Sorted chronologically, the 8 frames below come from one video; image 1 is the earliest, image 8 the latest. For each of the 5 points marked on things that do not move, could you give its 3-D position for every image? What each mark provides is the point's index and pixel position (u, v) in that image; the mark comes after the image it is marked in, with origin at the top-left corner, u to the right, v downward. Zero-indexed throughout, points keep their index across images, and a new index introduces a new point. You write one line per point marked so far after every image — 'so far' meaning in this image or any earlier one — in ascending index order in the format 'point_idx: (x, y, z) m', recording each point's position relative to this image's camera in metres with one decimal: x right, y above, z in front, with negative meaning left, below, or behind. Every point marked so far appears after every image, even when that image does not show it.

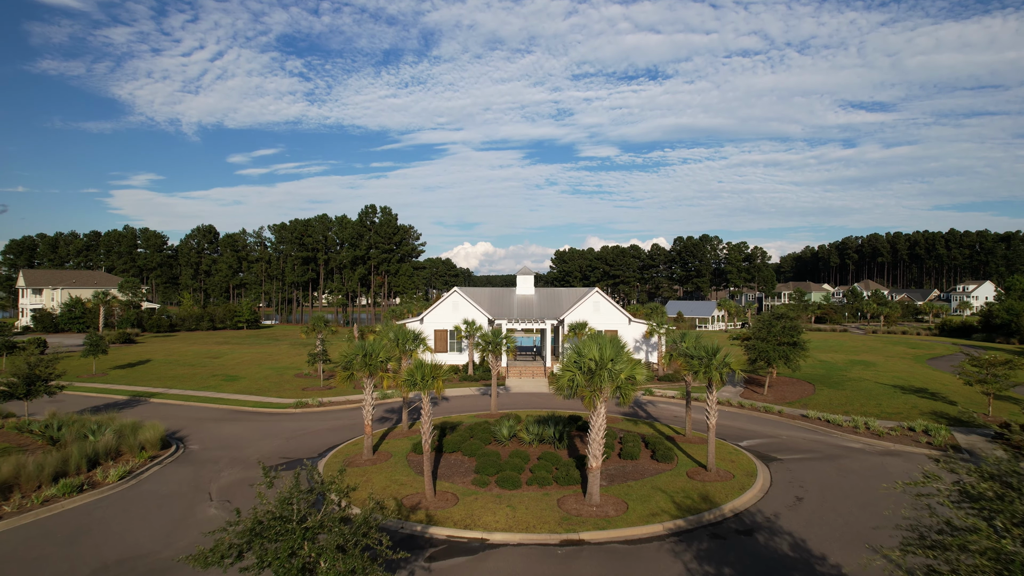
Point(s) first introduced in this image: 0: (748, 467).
0: (+8.8, -6.7, +18.8) m
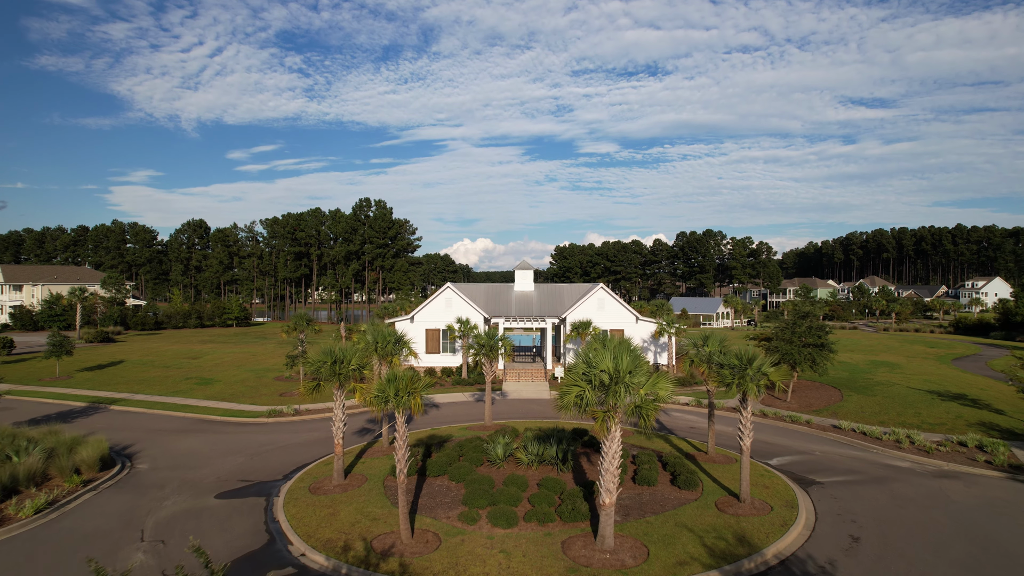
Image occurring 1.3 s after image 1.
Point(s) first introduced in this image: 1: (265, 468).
0: (+8.6, -6.5, +15.9) m
1: (-9.3, -6.8, +19.1) m
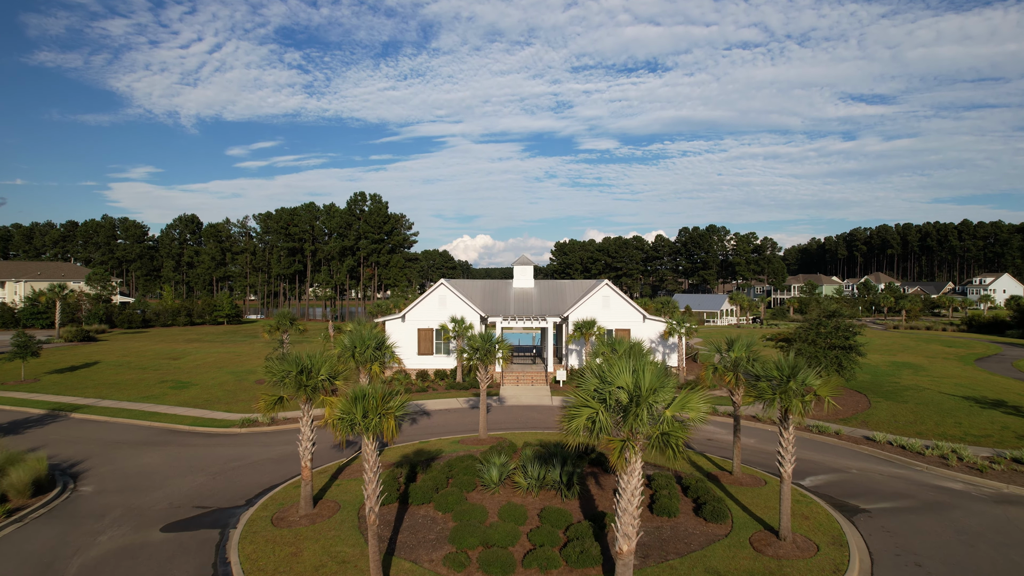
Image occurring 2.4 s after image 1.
0: (+8.5, -6.4, +13.5) m
1: (-9.4, -6.7, +16.7) m
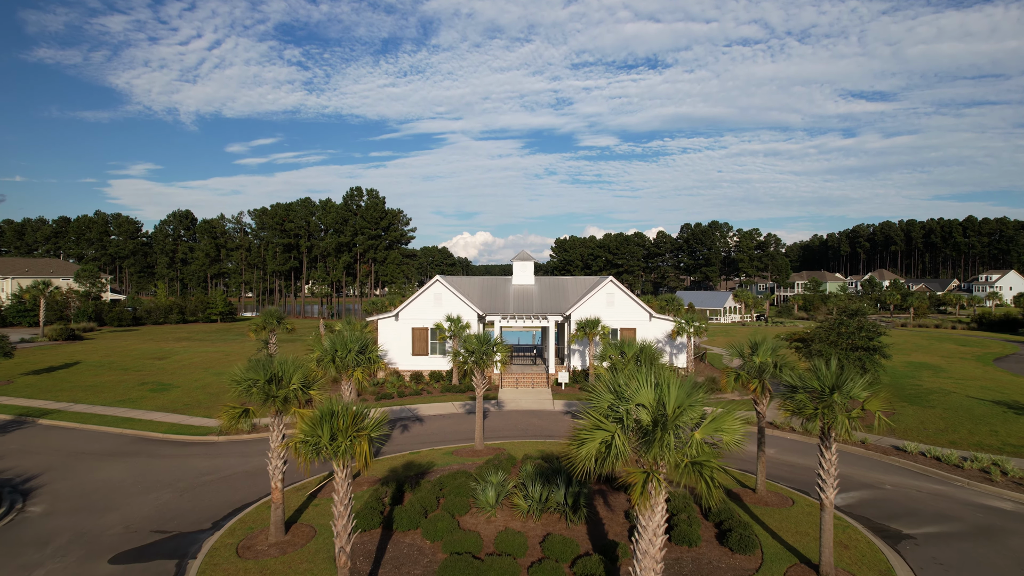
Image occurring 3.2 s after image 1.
0: (+8.5, -6.4, +11.7) m
1: (-9.5, -6.6, +15.0) m
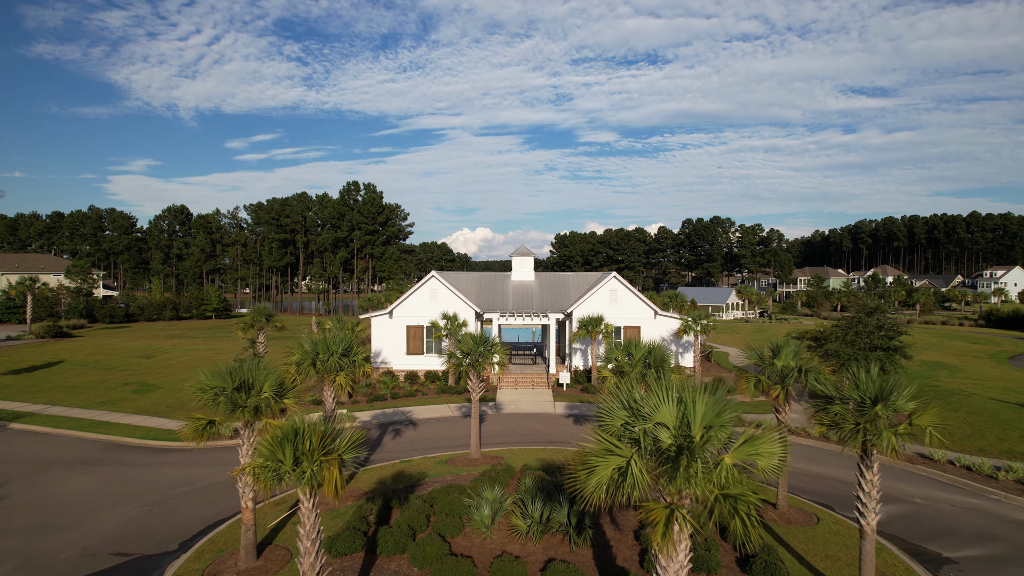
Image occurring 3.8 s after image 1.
0: (+8.4, -6.3, +10.4) m
1: (-9.5, -6.5, +13.7) m
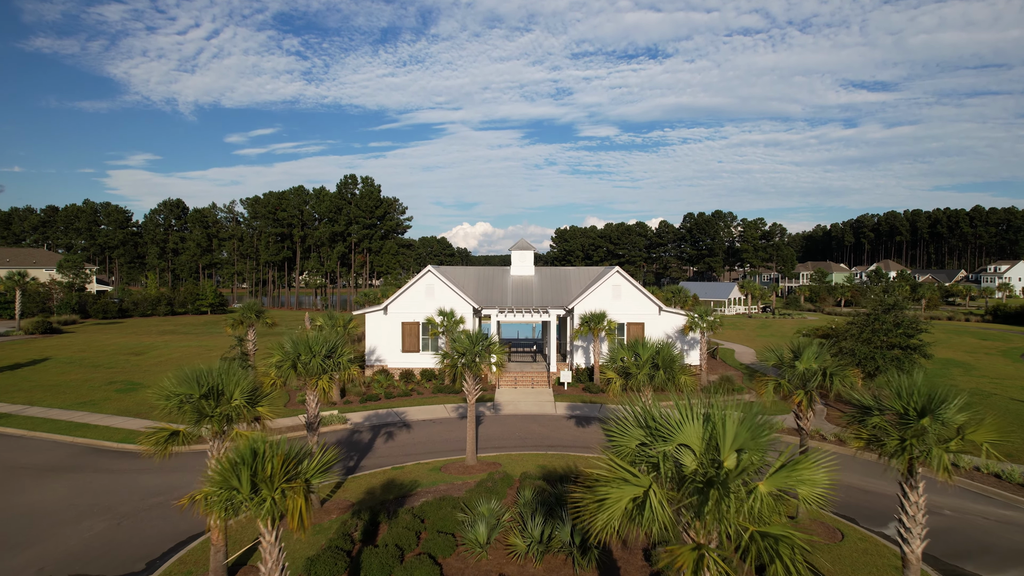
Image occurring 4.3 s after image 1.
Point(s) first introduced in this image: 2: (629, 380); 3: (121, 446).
0: (+8.4, -6.2, +9.4) m
1: (-9.6, -6.4, +12.6) m
2: (+3.7, -2.9, +15.9) m
3: (-15.2, -6.2, +19.7) m
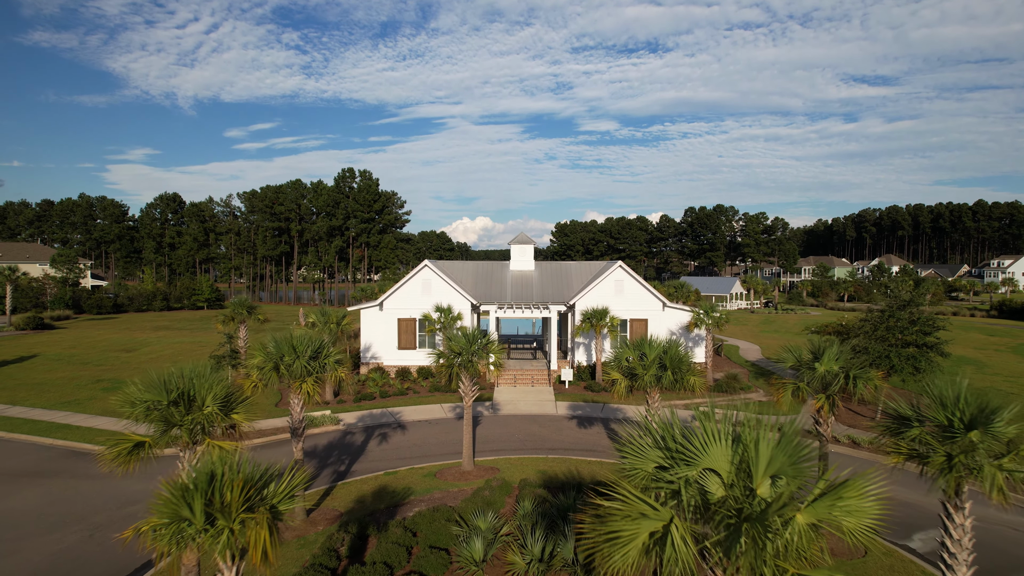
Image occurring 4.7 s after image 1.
0: (+8.3, -6.1, +8.5) m
1: (-9.6, -6.3, +11.7) m
2: (+3.6, -2.8, +15.0) m
3: (-15.2, -6.0, +18.8) m
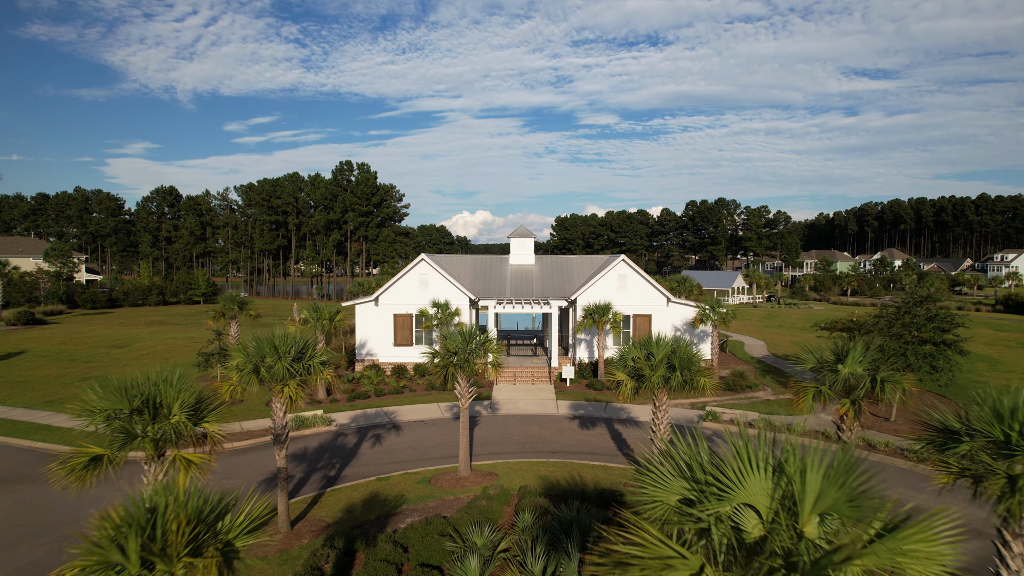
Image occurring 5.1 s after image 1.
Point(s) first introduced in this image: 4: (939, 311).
0: (+8.3, -6.1, +7.7) m
1: (-9.6, -6.2, +10.9) m
2: (+3.6, -2.6, +14.2) m
3: (-15.2, -5.8, +18.0) m
4: (+16.6, -0.9, +19.7) m
